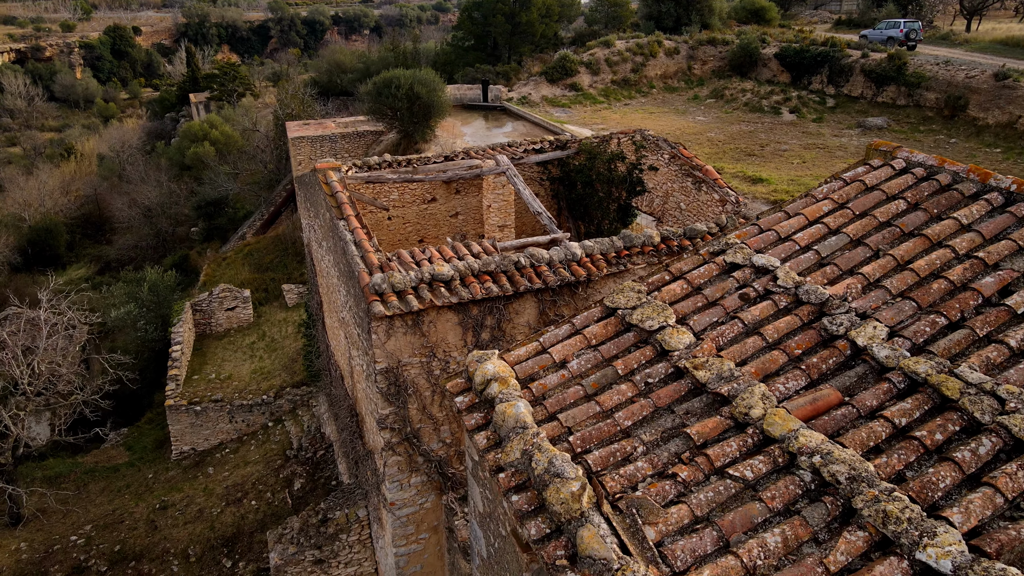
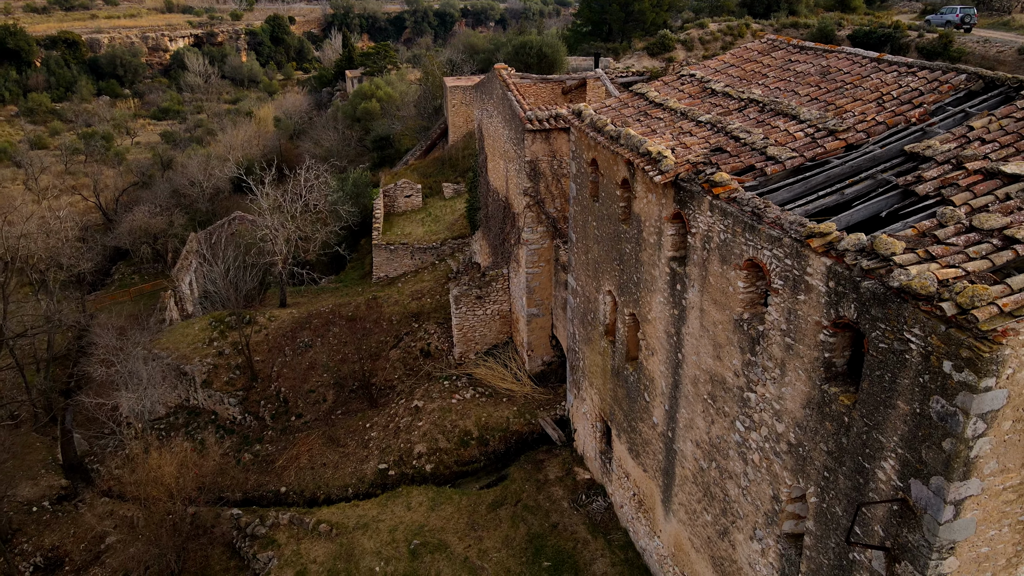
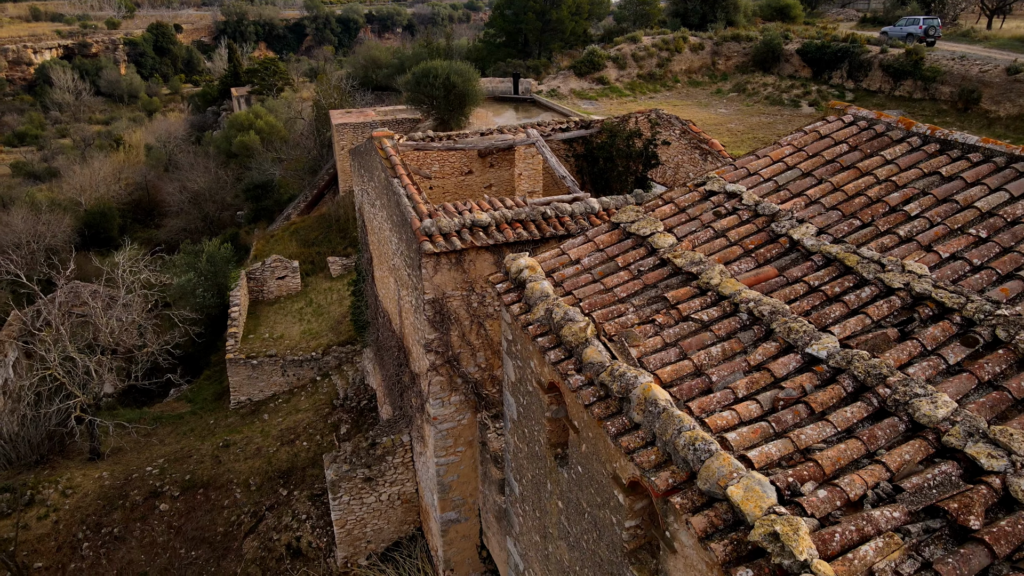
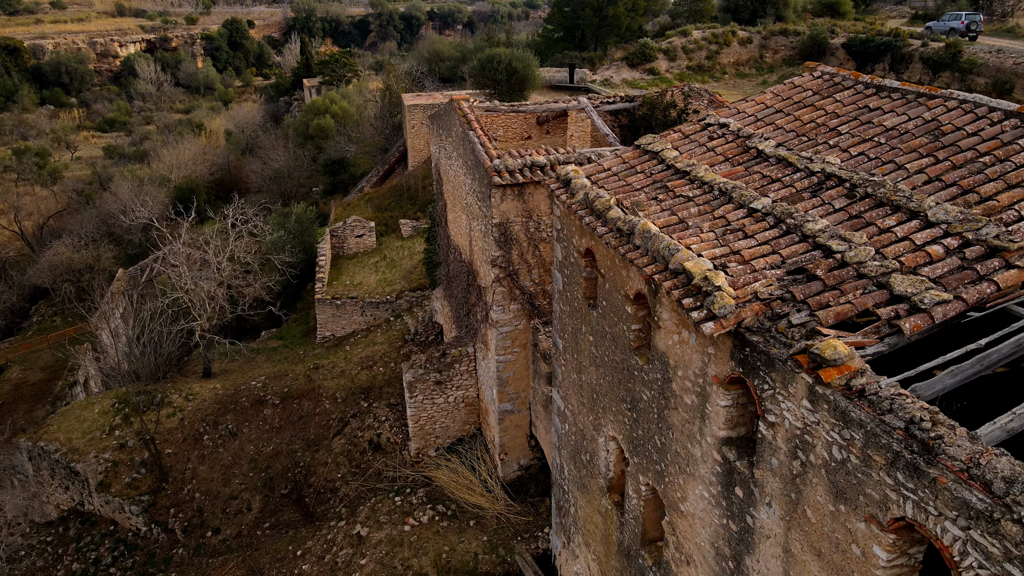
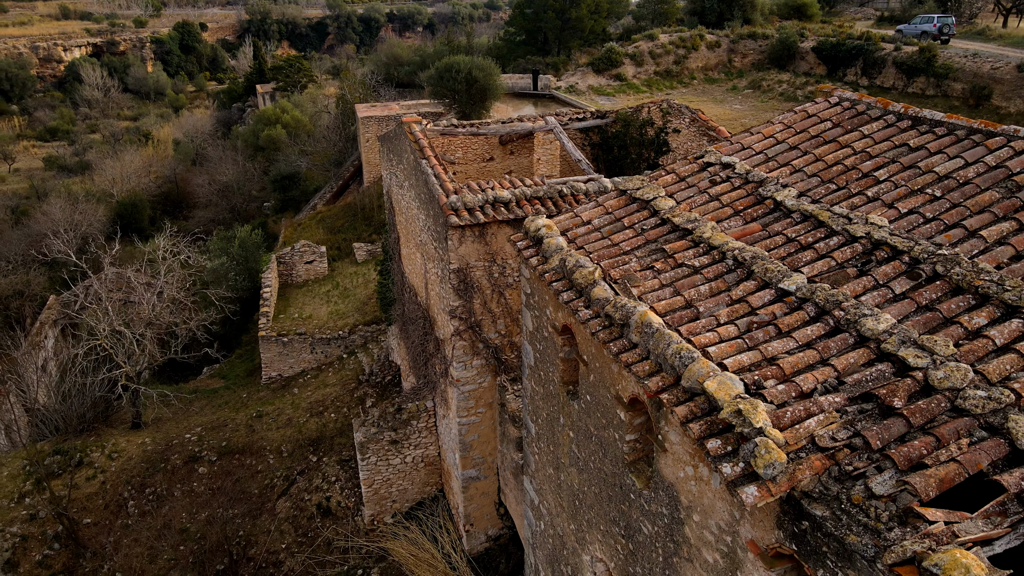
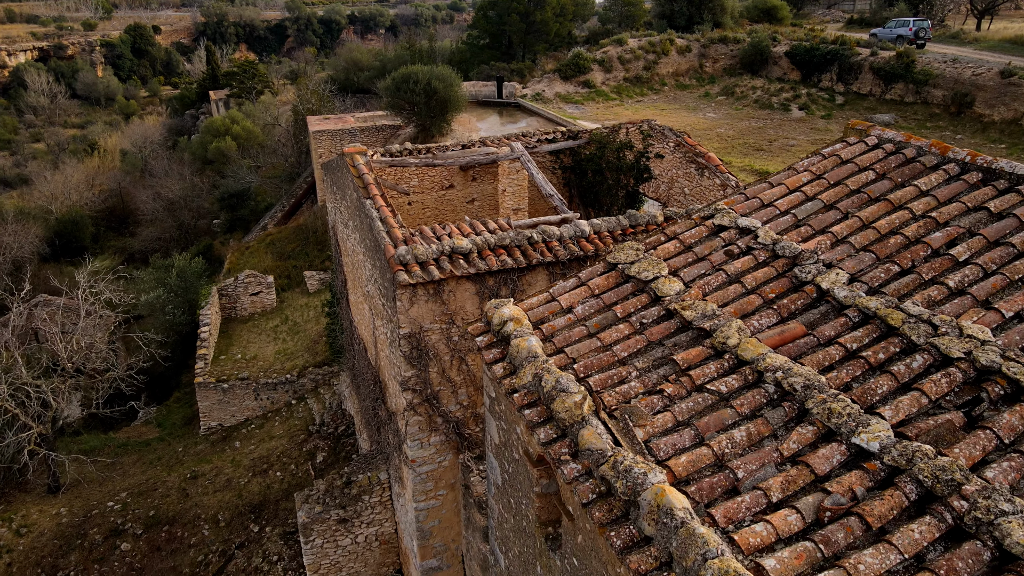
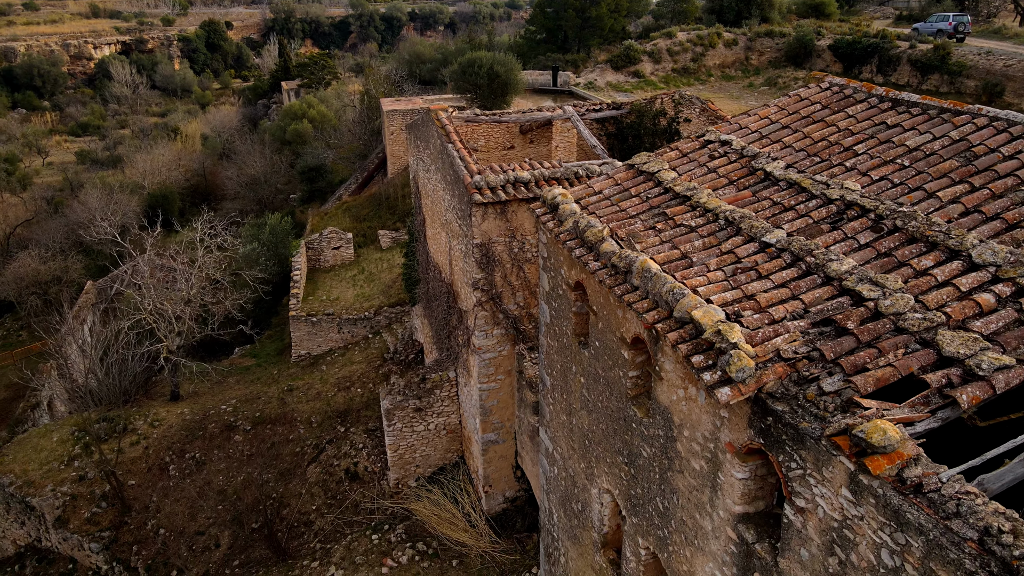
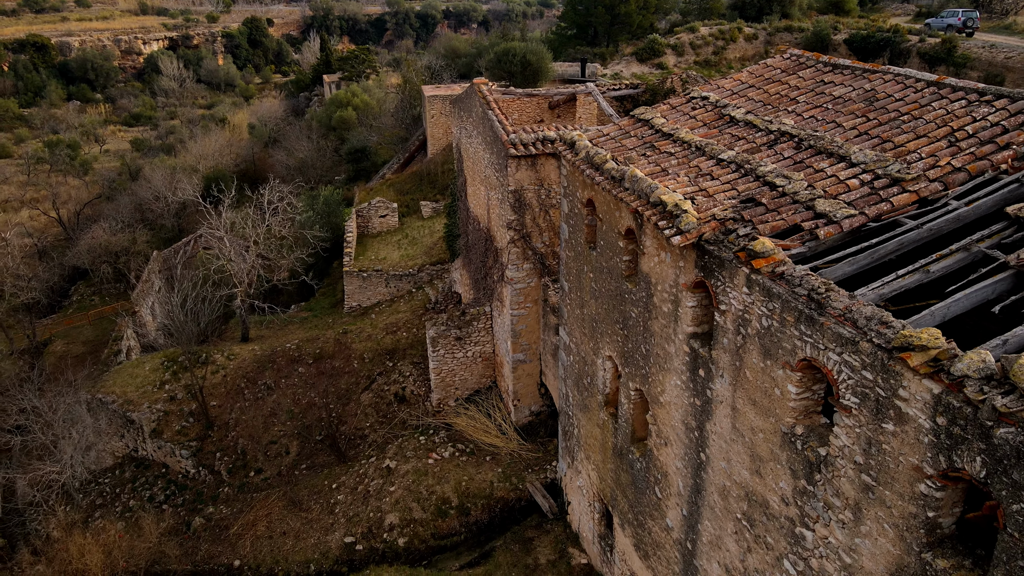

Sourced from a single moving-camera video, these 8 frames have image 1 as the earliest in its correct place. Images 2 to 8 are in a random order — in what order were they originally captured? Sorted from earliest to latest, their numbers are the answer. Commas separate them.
6, 3, 5, 7, 4, 8, 2
